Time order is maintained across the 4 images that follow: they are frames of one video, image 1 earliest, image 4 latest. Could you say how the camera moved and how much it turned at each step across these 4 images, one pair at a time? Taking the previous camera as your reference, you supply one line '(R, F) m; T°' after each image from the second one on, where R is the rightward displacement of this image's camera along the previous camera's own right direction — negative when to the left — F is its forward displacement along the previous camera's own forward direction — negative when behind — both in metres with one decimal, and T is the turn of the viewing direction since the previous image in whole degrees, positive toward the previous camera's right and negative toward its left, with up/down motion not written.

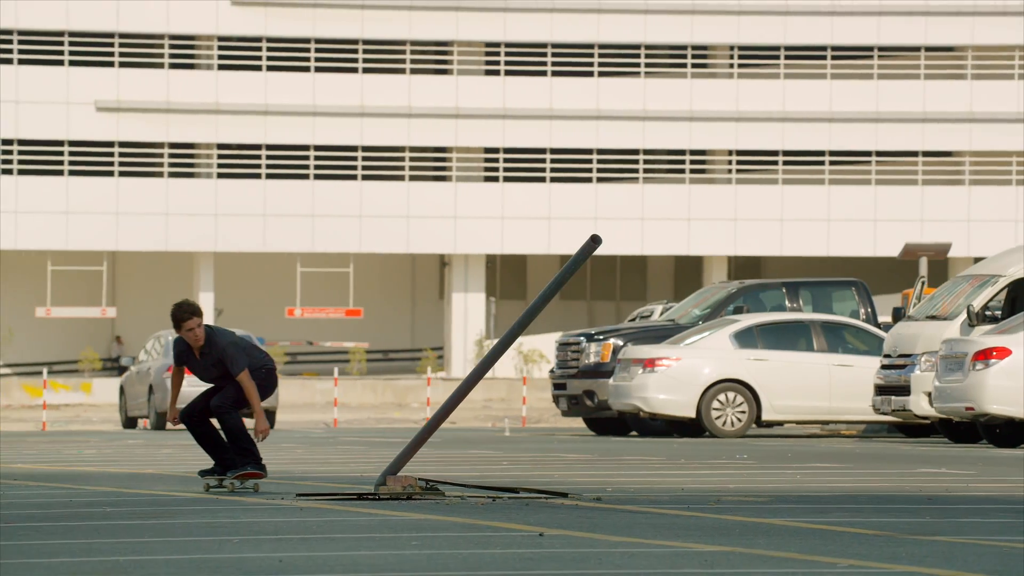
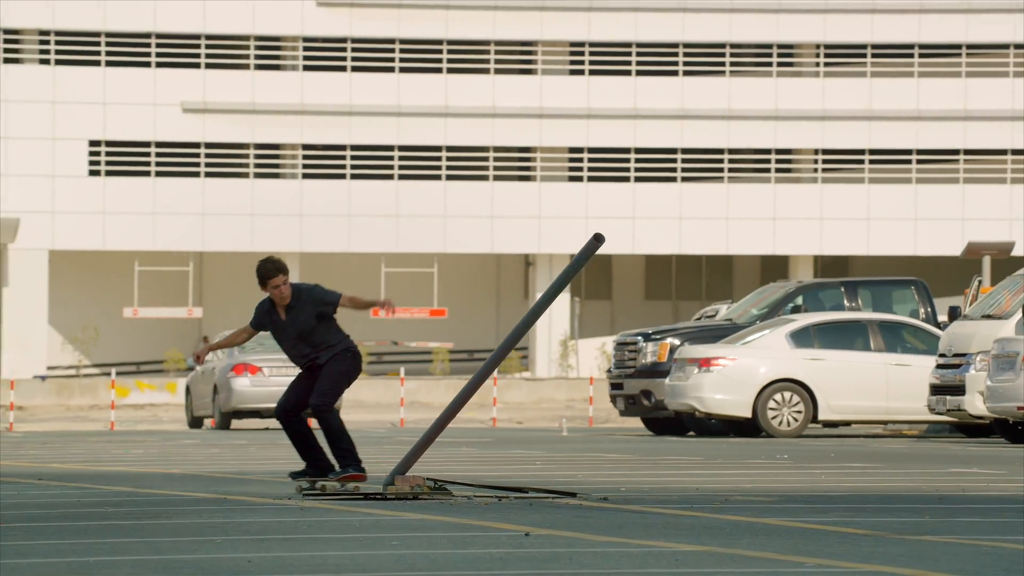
(+0.3, 0.0) m; -2°
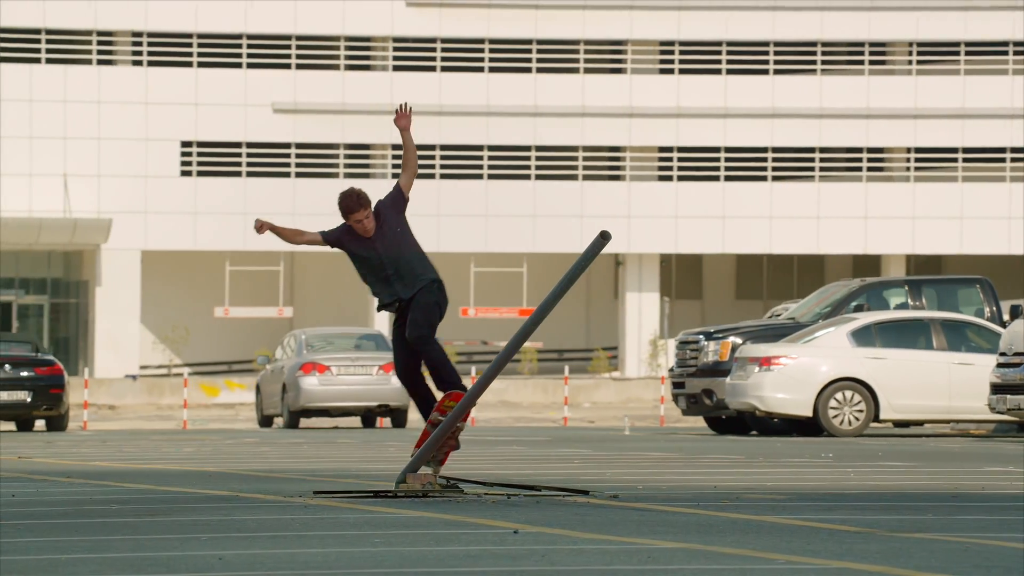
(+0.3, 0.0) m; -2°
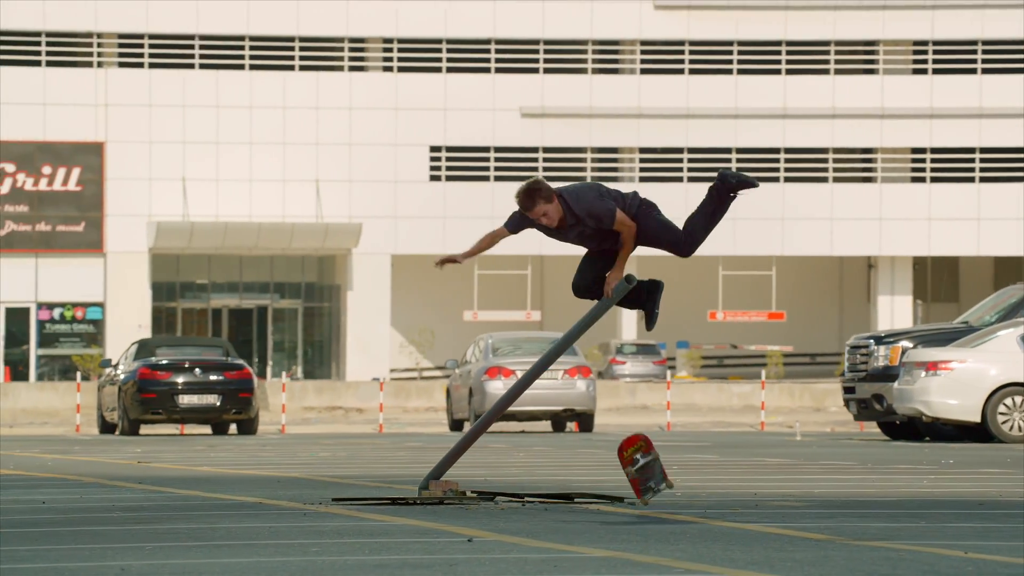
(+0.8, +0.1) m; -6°
